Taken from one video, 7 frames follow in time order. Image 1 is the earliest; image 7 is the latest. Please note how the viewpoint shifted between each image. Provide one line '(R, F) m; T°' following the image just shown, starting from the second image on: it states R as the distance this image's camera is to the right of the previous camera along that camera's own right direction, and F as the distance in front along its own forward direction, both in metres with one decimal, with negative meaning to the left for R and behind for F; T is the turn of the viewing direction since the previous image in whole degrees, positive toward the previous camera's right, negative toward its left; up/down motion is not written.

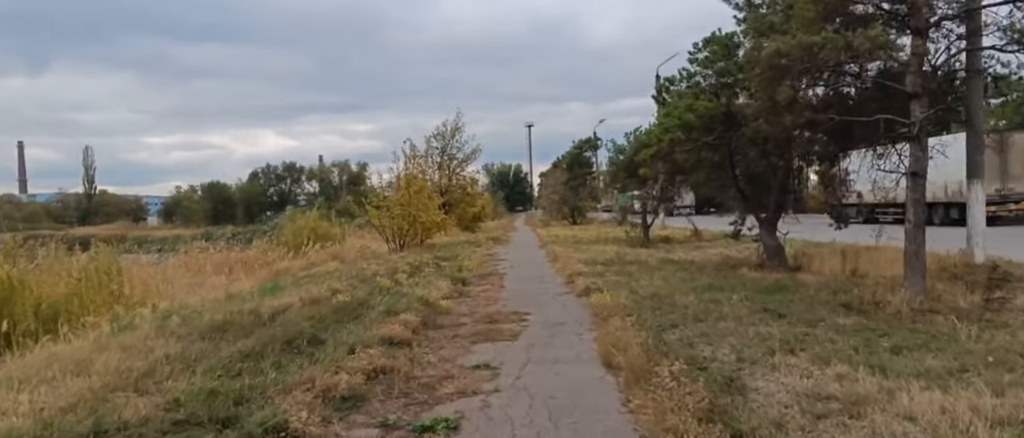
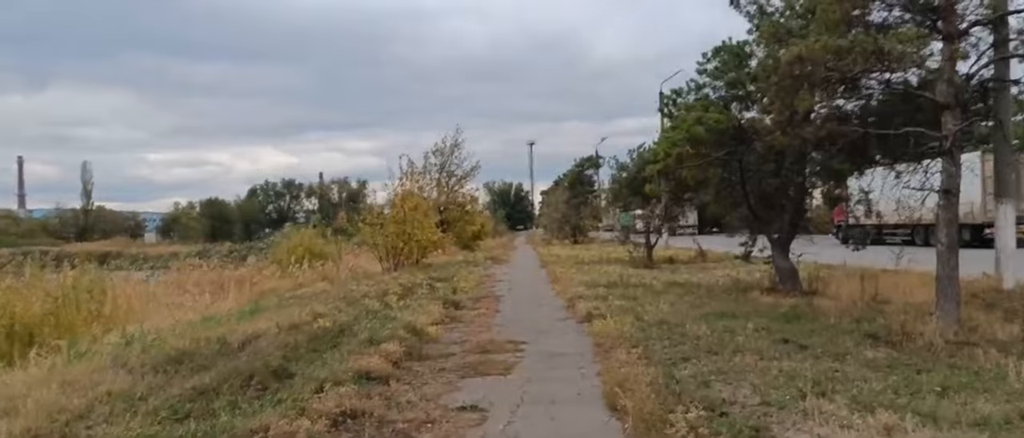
(+0.1, +1.1) m; 0°
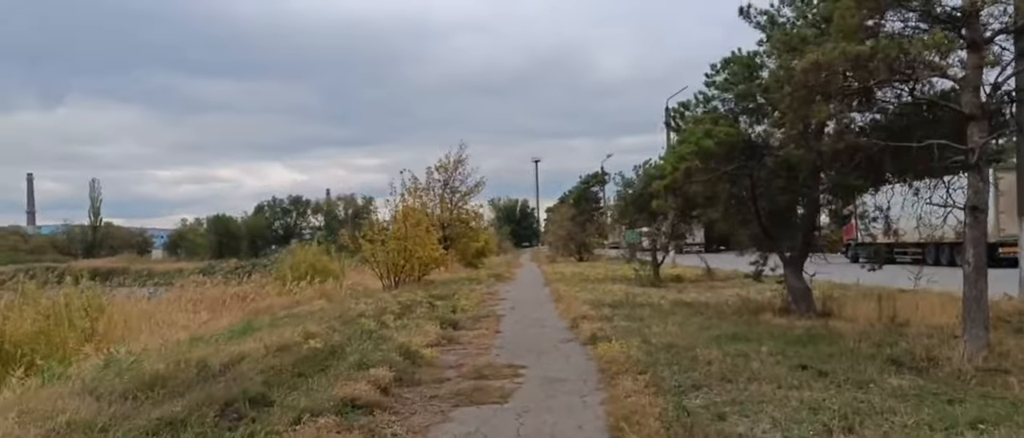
(+0.1, +0.6) m; 0°
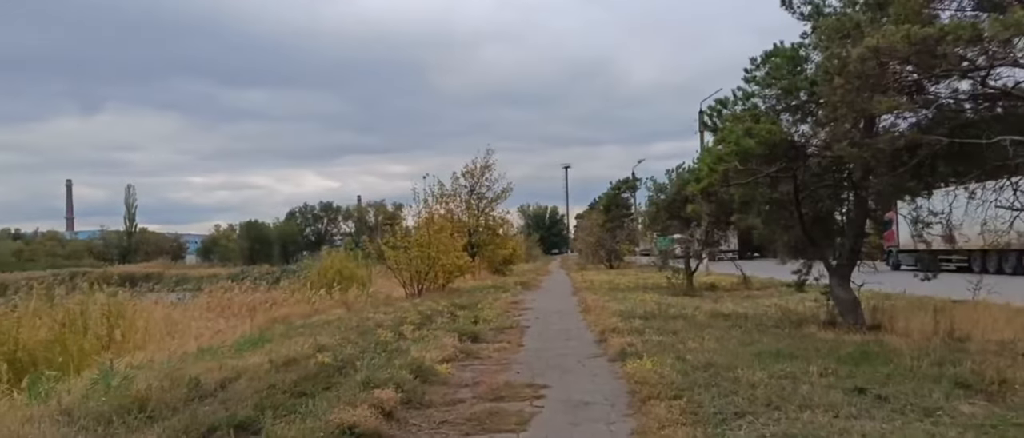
(+0.1, +1.0) m; -2°
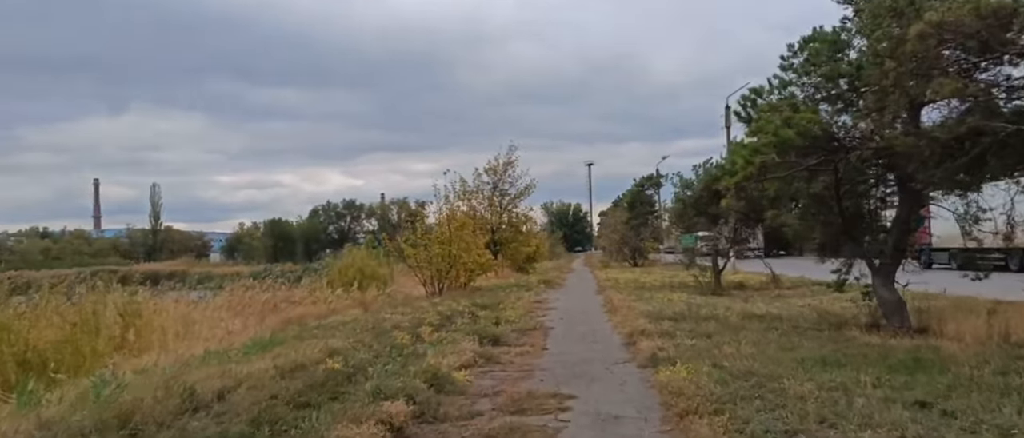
(0.0, +0.8) m; -1°
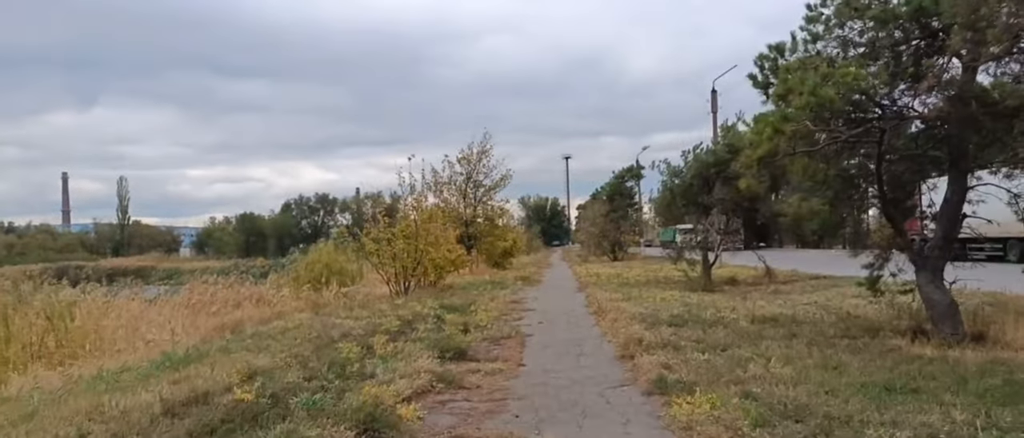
(+0.1, +2.6) m; +2°
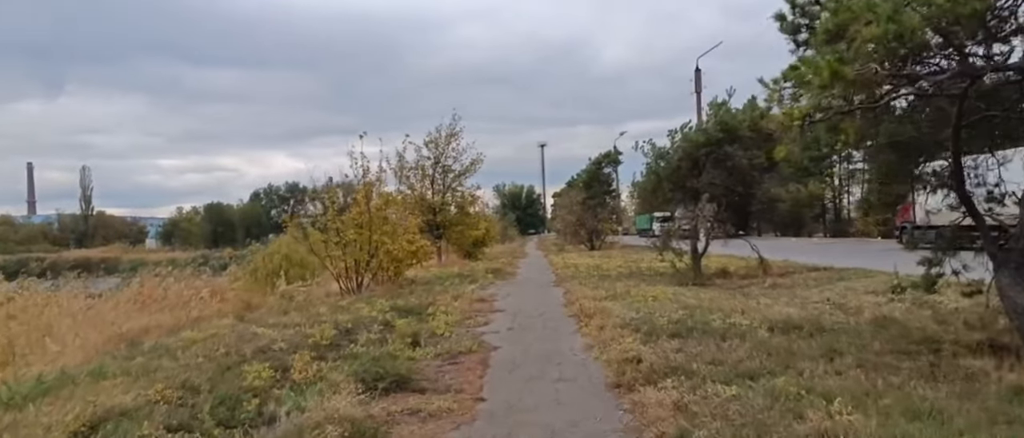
(+0.2, +2.9) m; +2°
